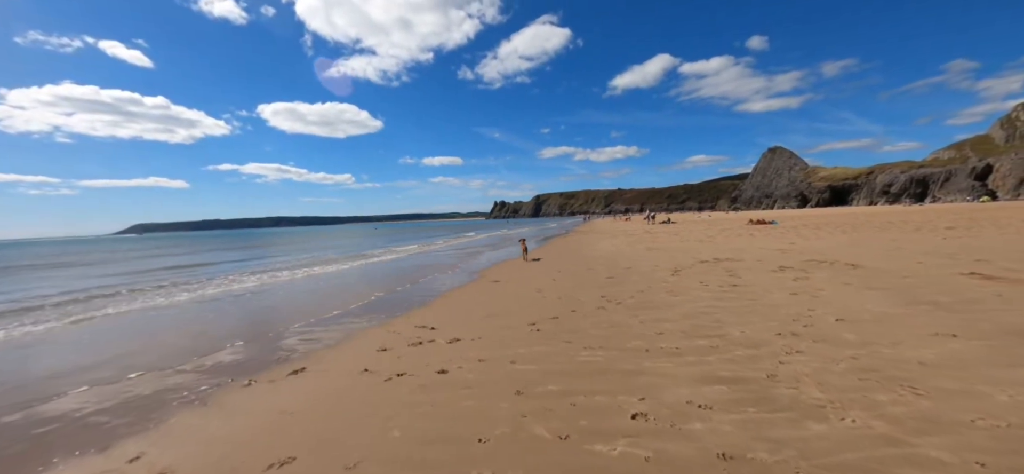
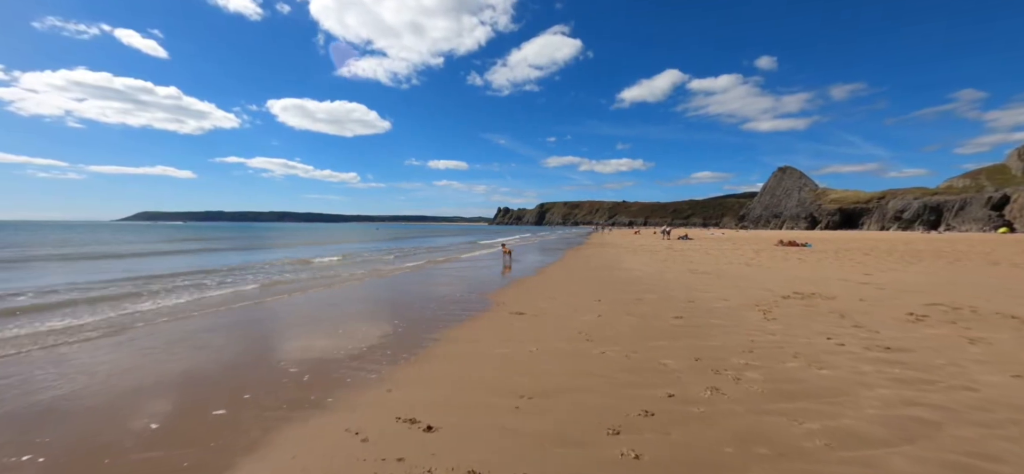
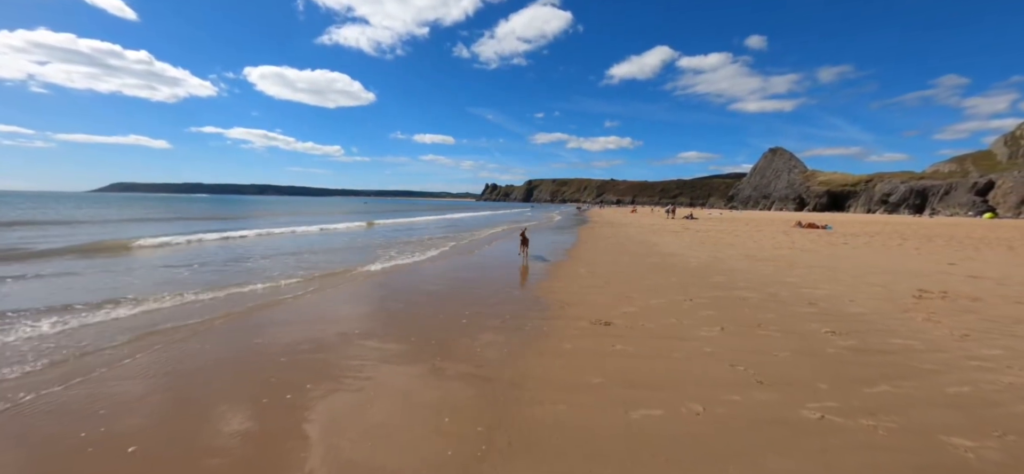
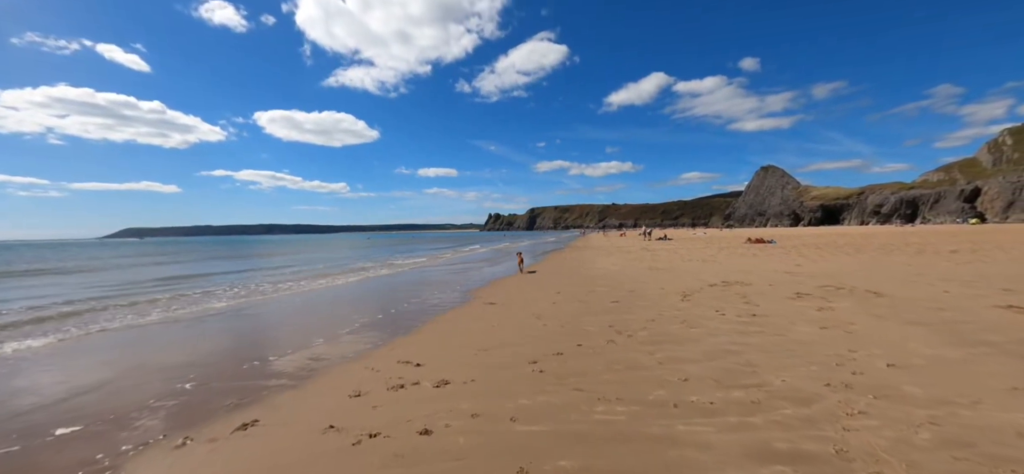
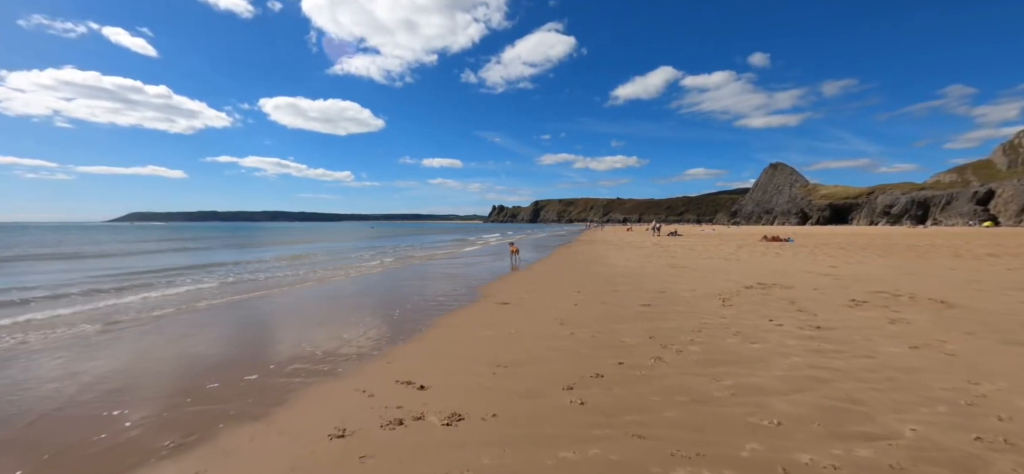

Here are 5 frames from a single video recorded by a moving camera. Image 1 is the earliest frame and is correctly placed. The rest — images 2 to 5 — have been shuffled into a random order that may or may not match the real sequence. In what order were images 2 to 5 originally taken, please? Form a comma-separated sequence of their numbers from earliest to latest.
4, 5, 2, 3
